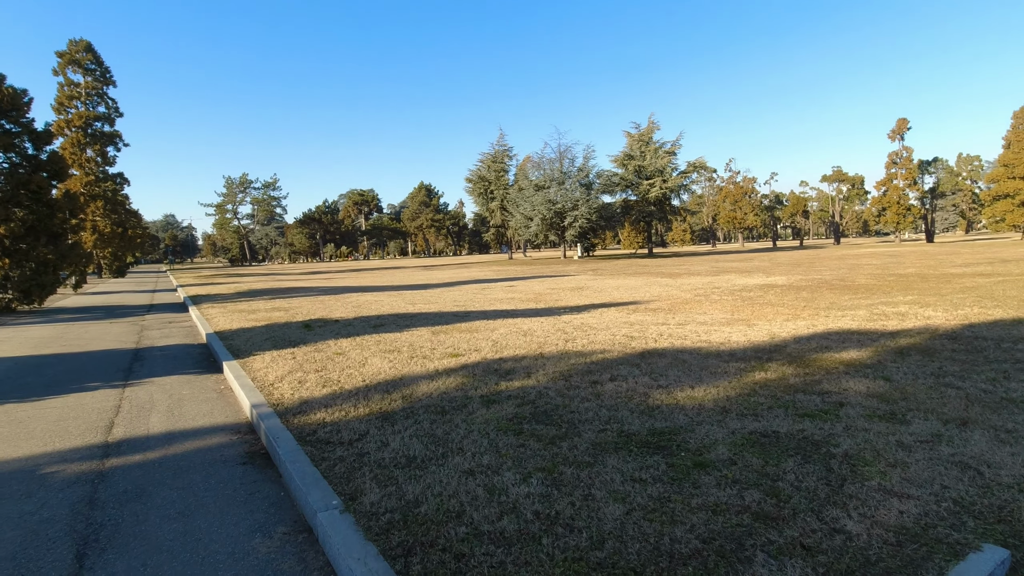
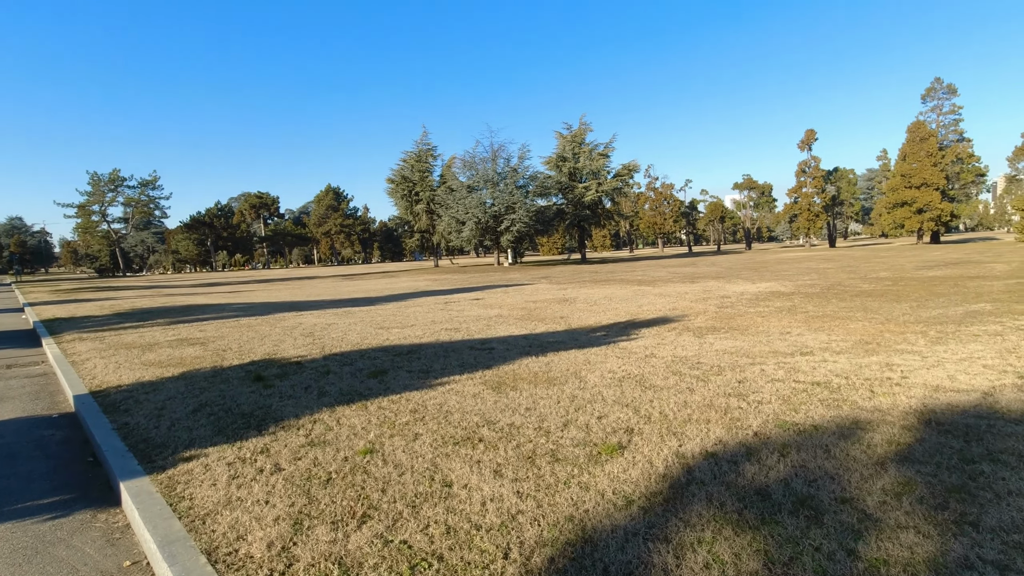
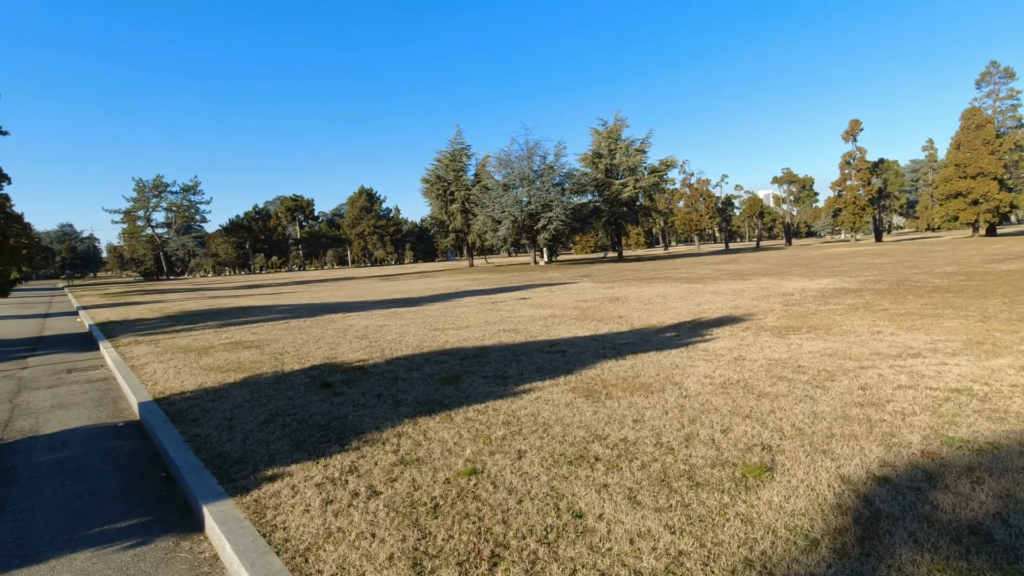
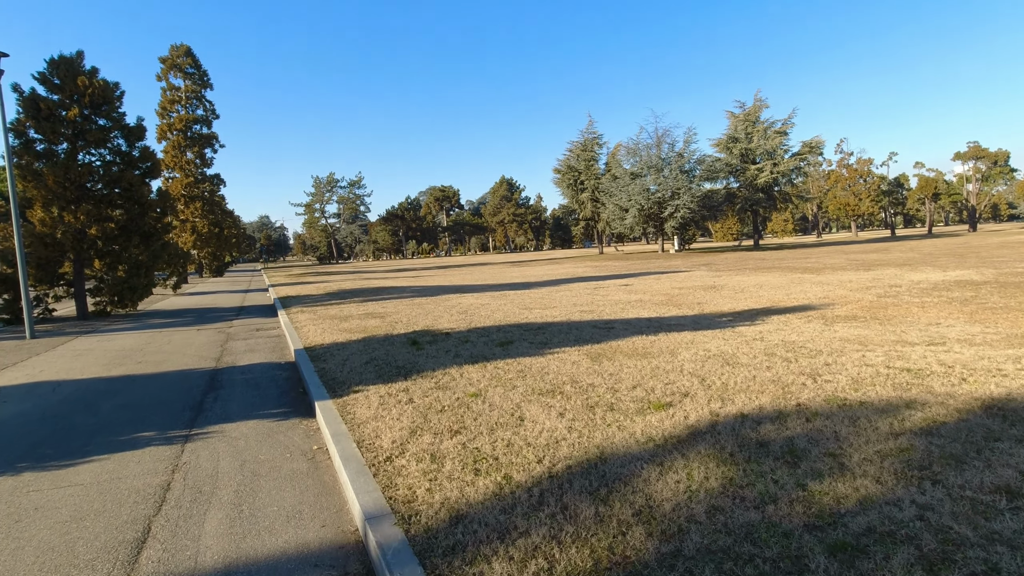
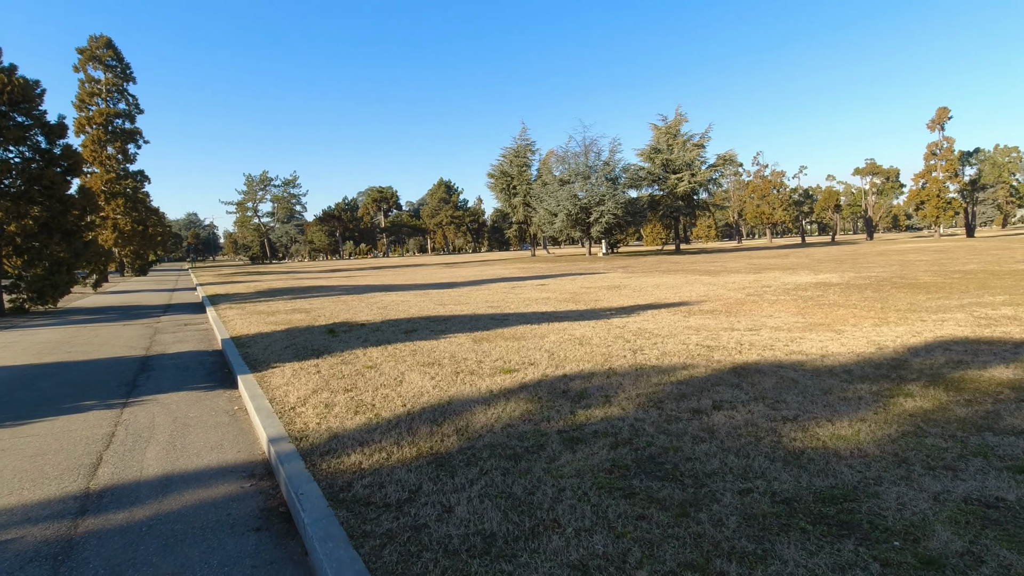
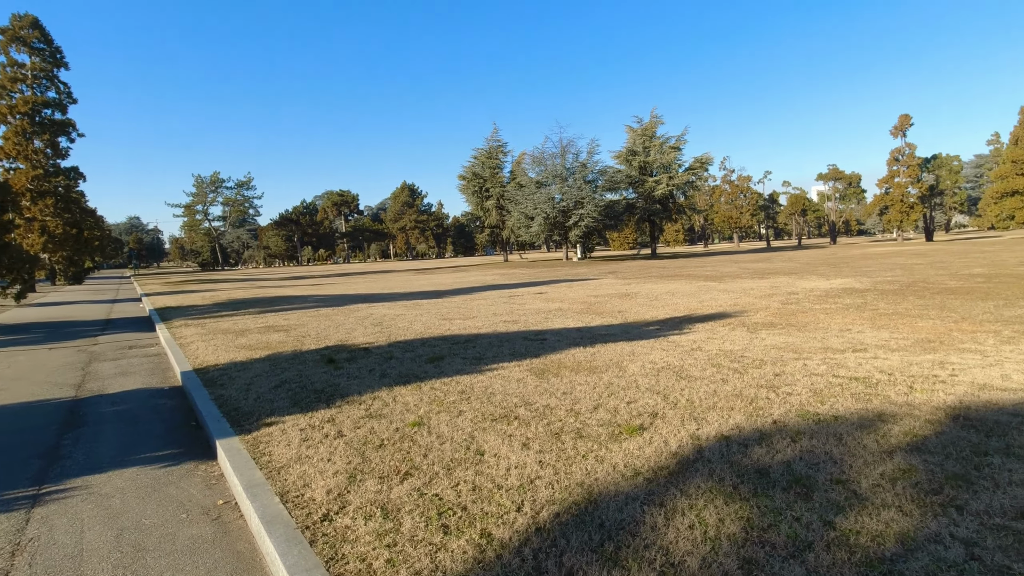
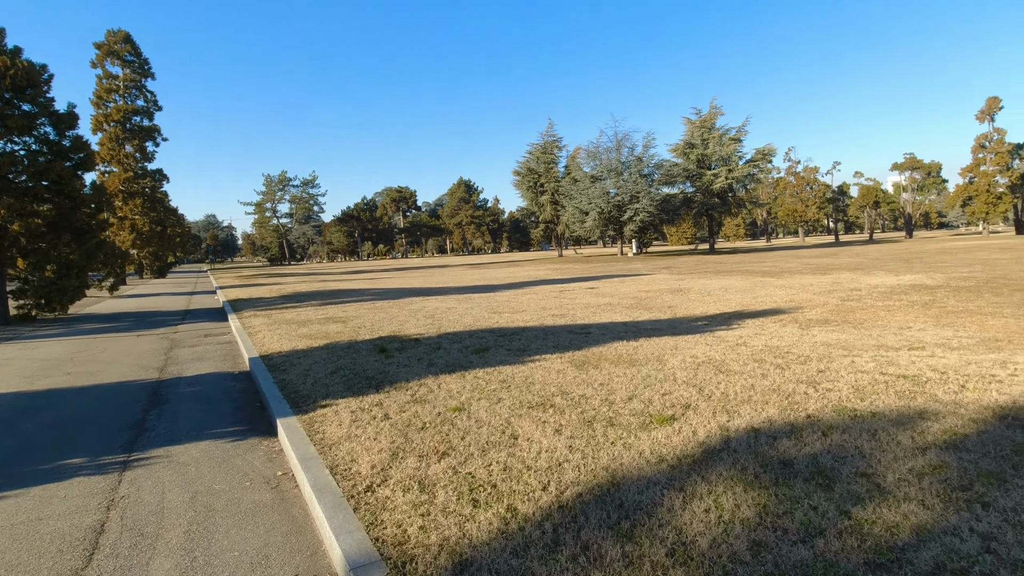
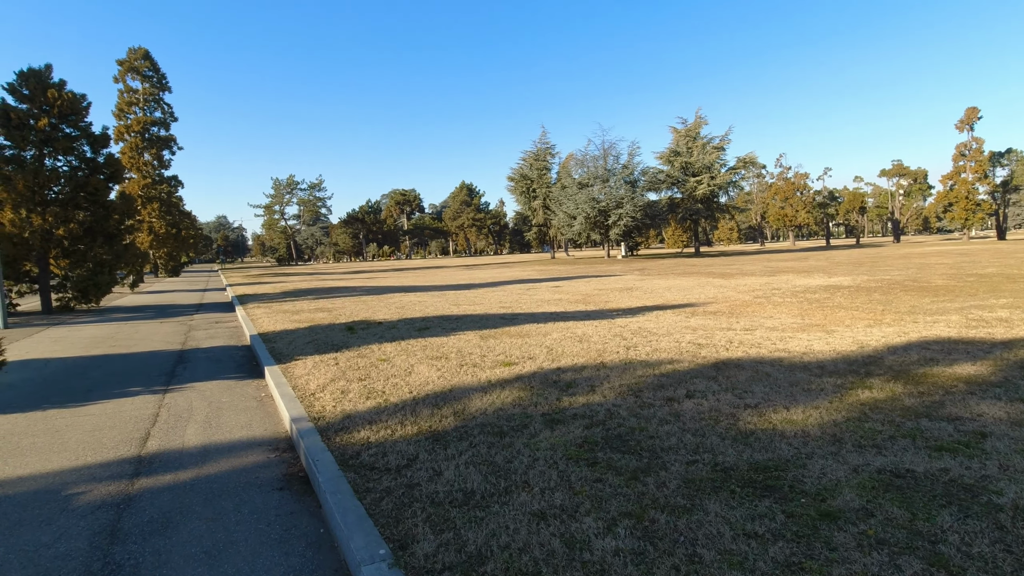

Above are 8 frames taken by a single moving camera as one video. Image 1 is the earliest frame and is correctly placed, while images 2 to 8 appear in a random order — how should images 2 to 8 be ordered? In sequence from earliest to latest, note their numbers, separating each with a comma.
8, 5, 4, 7, 6, 2, 3
